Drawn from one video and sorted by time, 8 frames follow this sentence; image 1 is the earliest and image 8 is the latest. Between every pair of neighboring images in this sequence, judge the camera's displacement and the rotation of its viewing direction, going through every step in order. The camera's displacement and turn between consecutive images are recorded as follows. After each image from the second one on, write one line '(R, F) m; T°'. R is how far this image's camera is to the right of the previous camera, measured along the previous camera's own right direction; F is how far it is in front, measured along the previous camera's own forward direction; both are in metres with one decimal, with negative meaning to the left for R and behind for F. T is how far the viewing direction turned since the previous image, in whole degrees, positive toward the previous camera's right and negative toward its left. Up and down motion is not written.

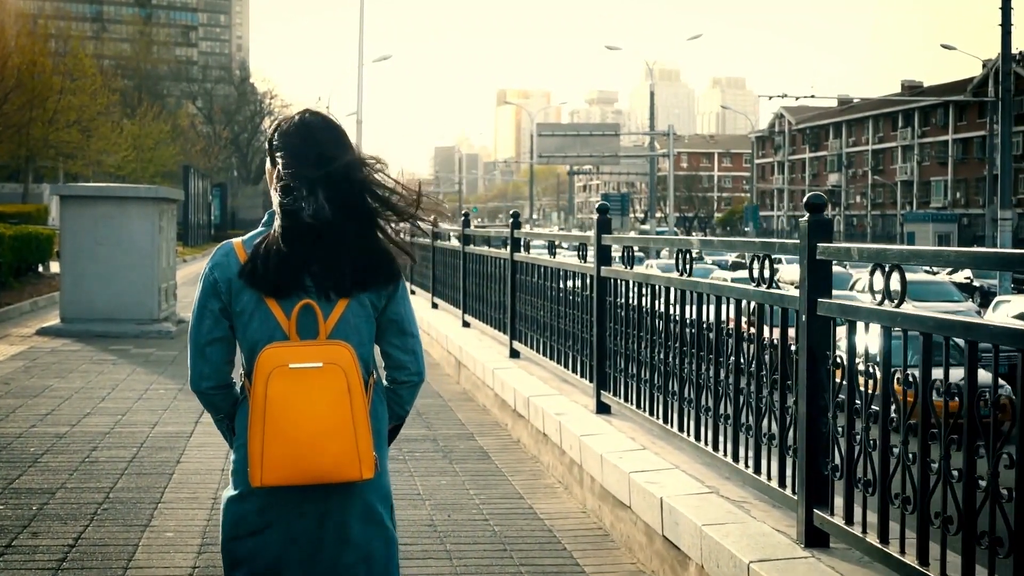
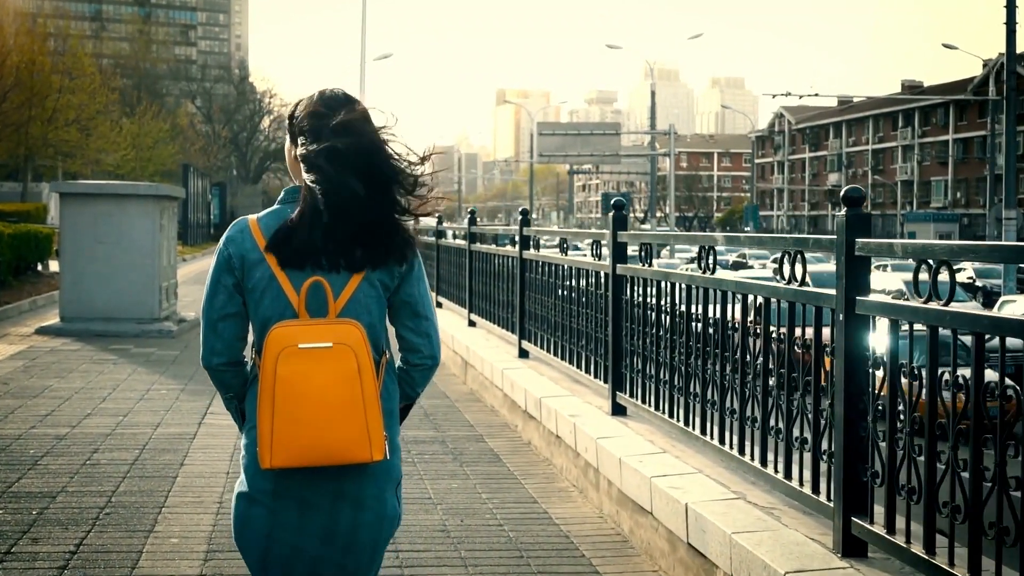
(-0.1, +0.2) m; 0°
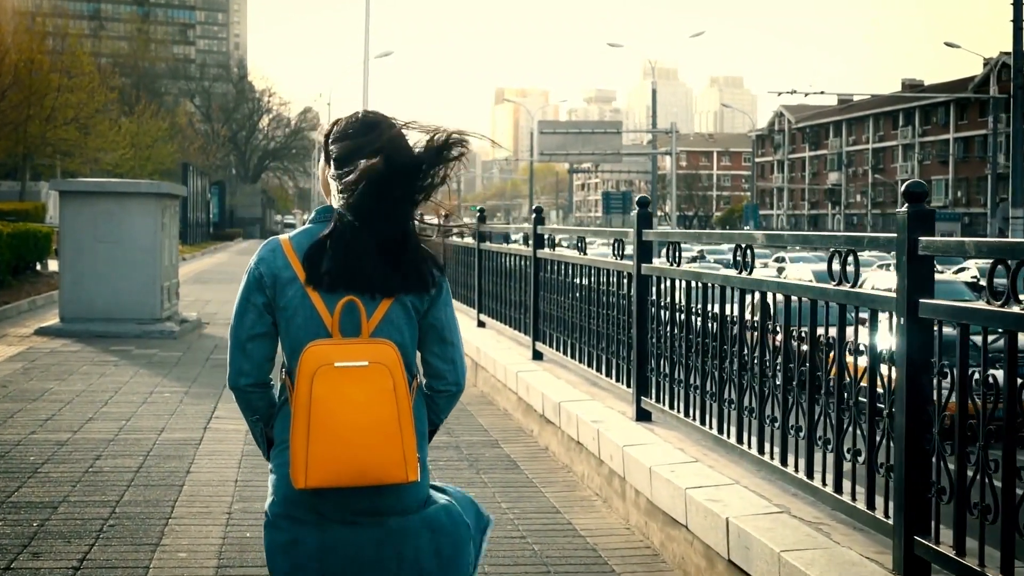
(-0.1, +0.3) m; 0°
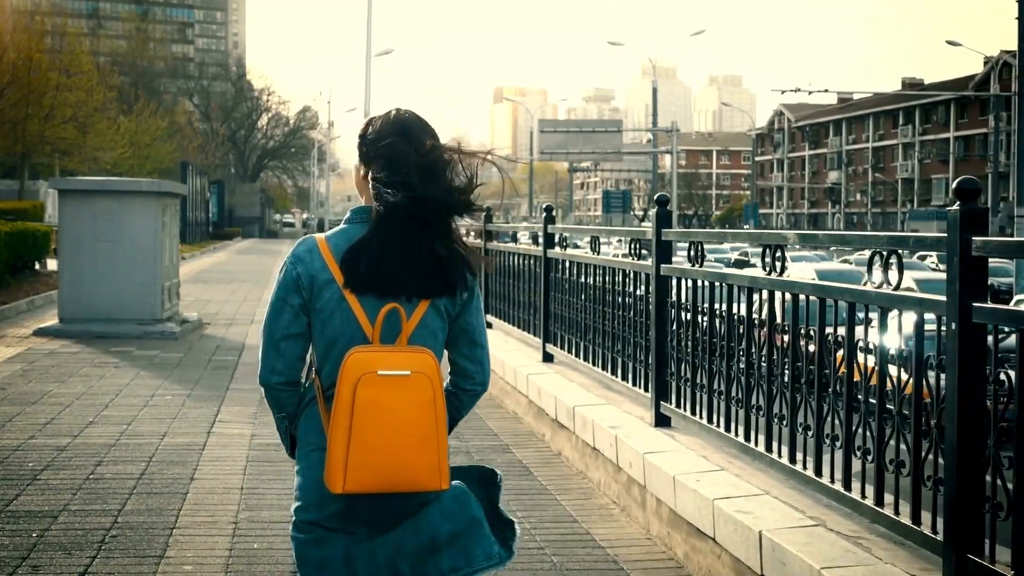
(-0.1, +0.2) m; 0°
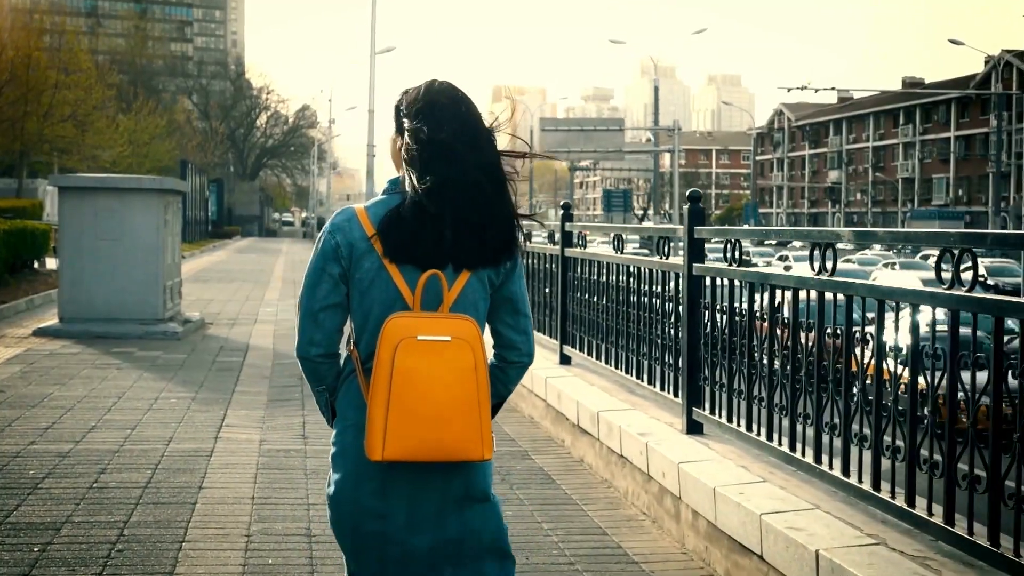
(-0.1, +0.3) m; 0°
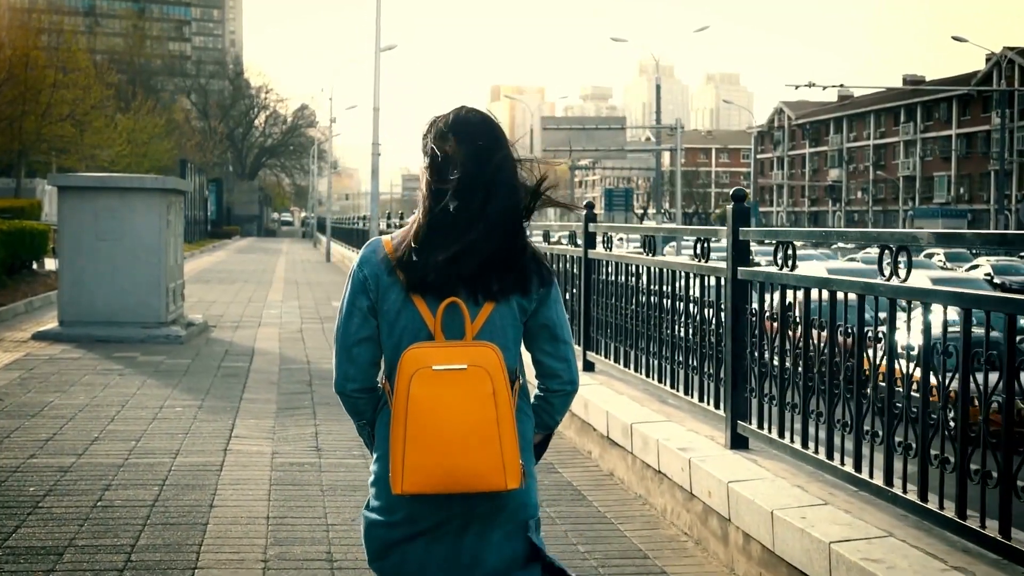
(-0.2, +0.4) m; 0°
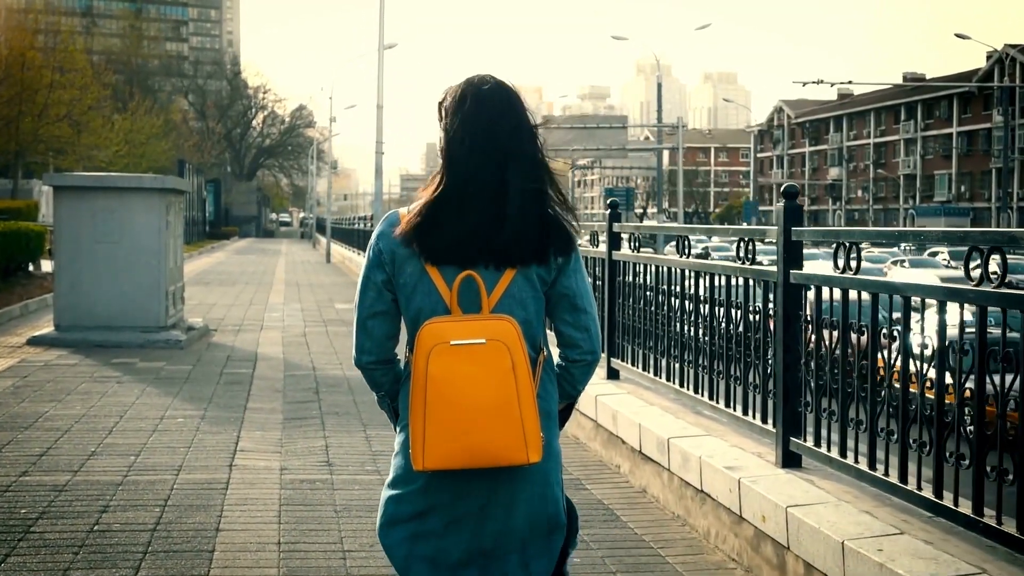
(-0.1, +0.4) m; 0°
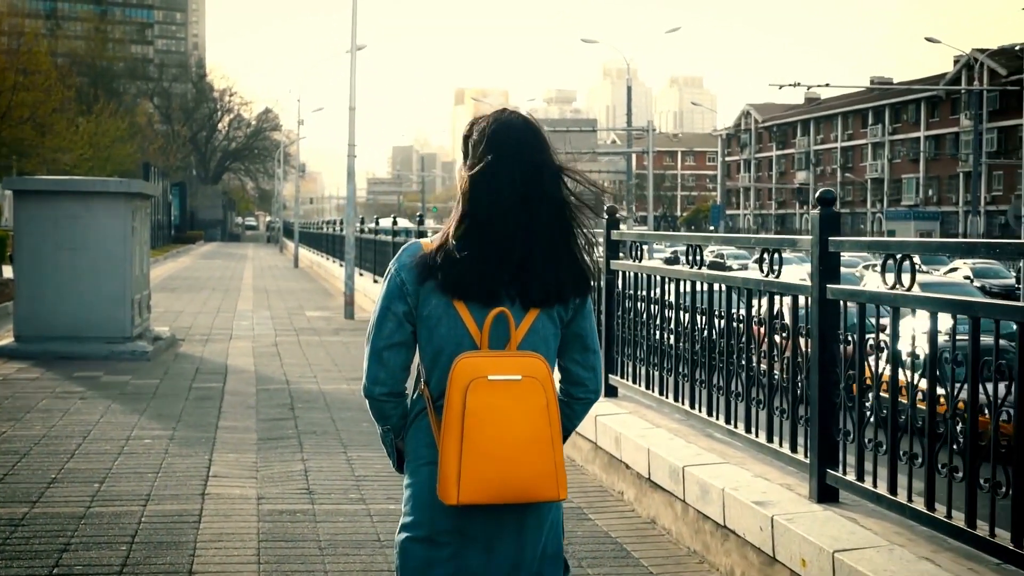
(-0.2, +0.5) m; +2°
